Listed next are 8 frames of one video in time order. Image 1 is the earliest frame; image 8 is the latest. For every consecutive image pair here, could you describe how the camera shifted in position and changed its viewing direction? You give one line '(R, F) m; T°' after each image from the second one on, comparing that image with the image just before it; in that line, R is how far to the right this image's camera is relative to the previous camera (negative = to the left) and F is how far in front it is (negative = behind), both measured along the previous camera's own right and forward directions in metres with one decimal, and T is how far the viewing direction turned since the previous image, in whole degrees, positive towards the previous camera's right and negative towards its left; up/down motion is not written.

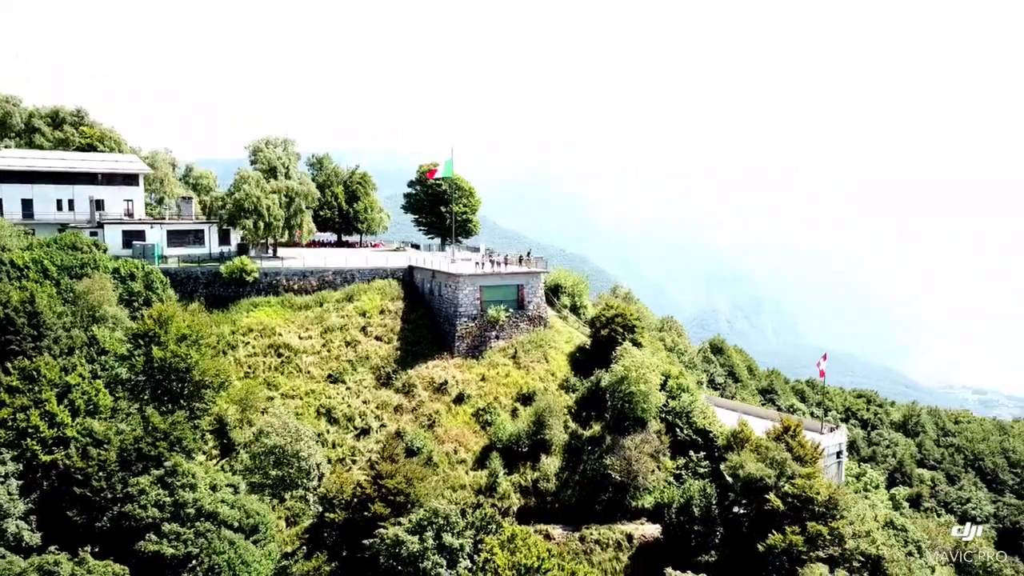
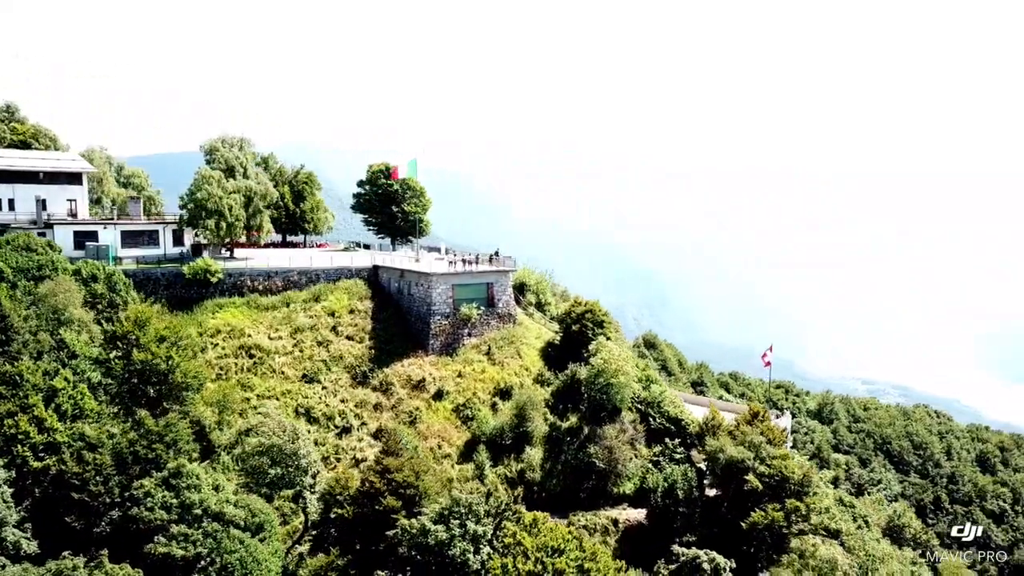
(-2.9, -0.8) m; +6°
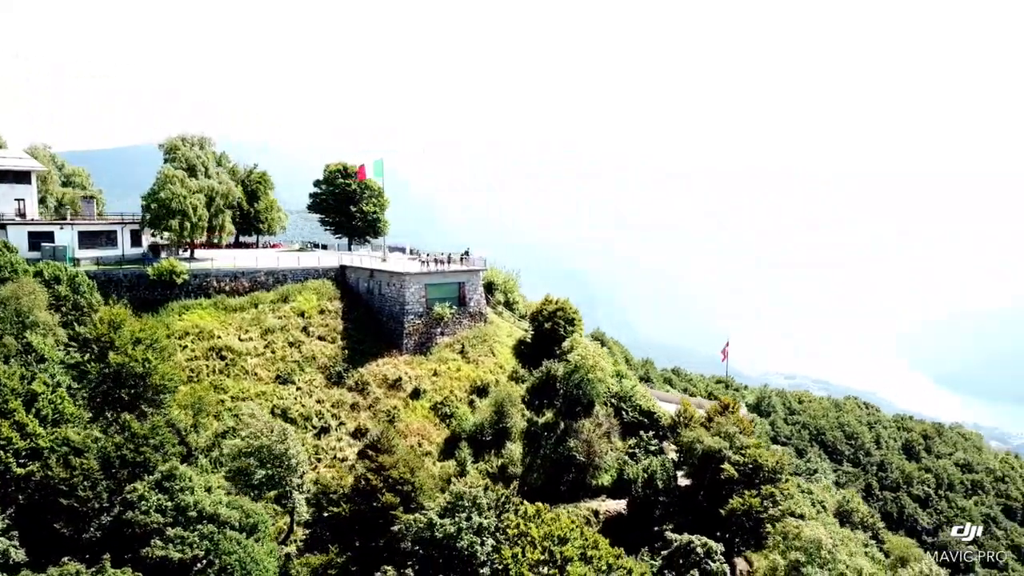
(-2.0, -0.6) m; +5°
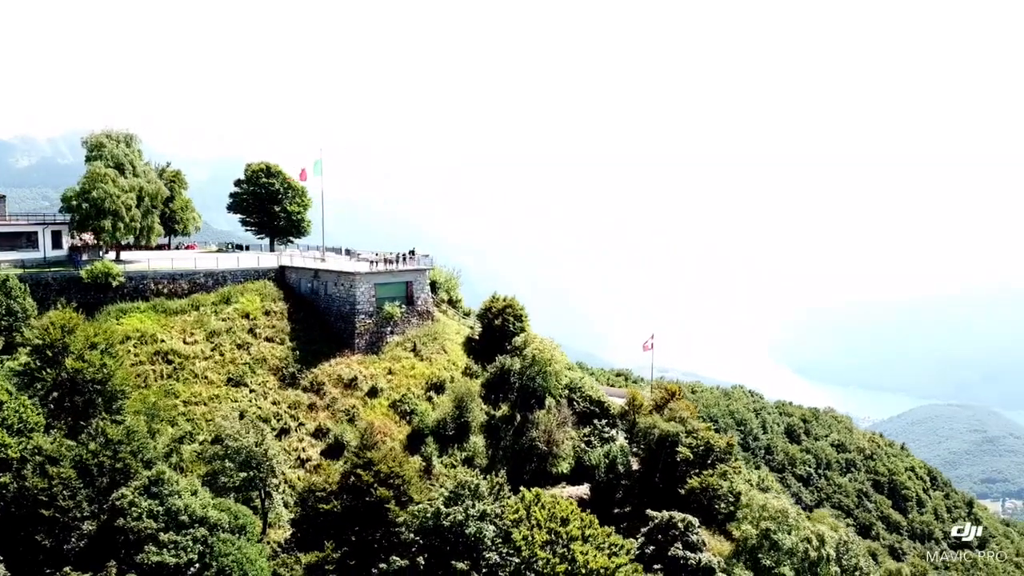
(-3.4, -0.9) m; +9°
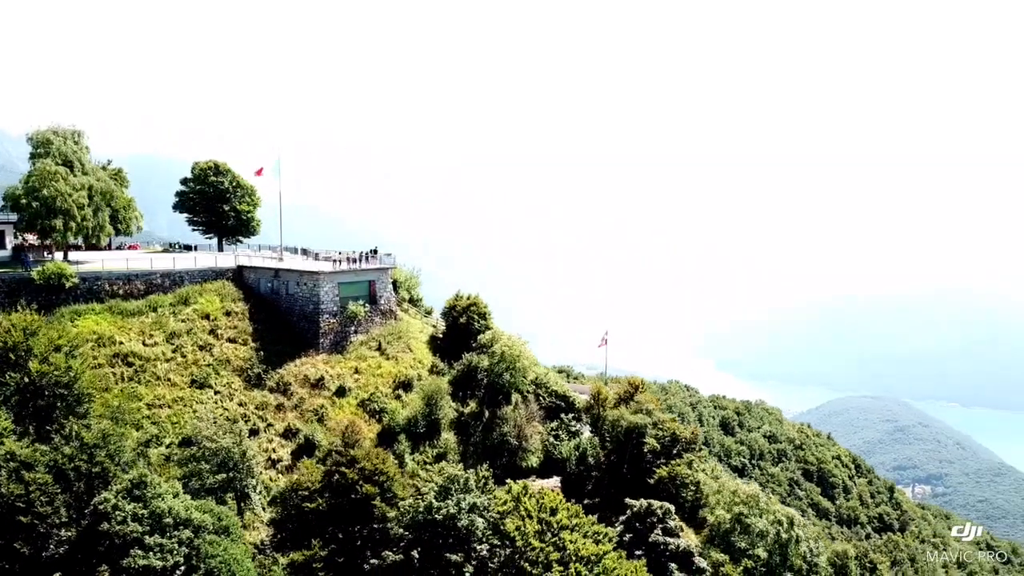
(-1.7, -0.5) m; +5°
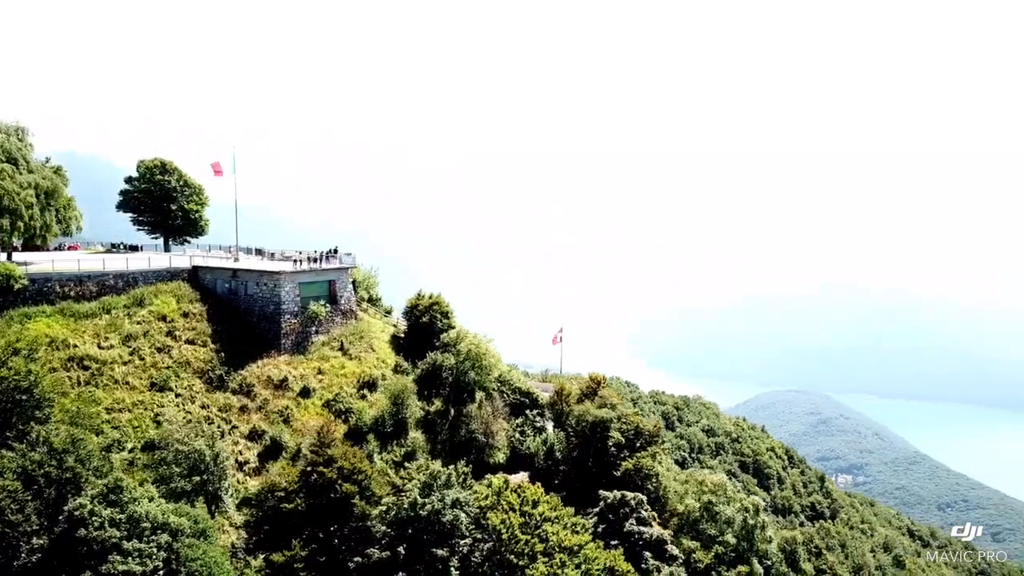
(-1.4, -0.4) m; +5°
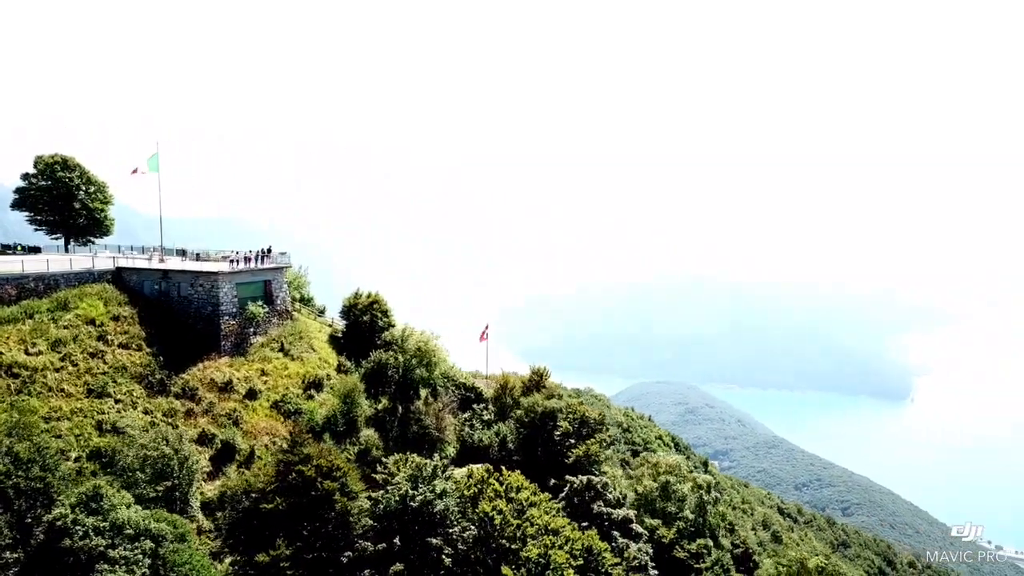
(-3.3, -0.8) m; +9°
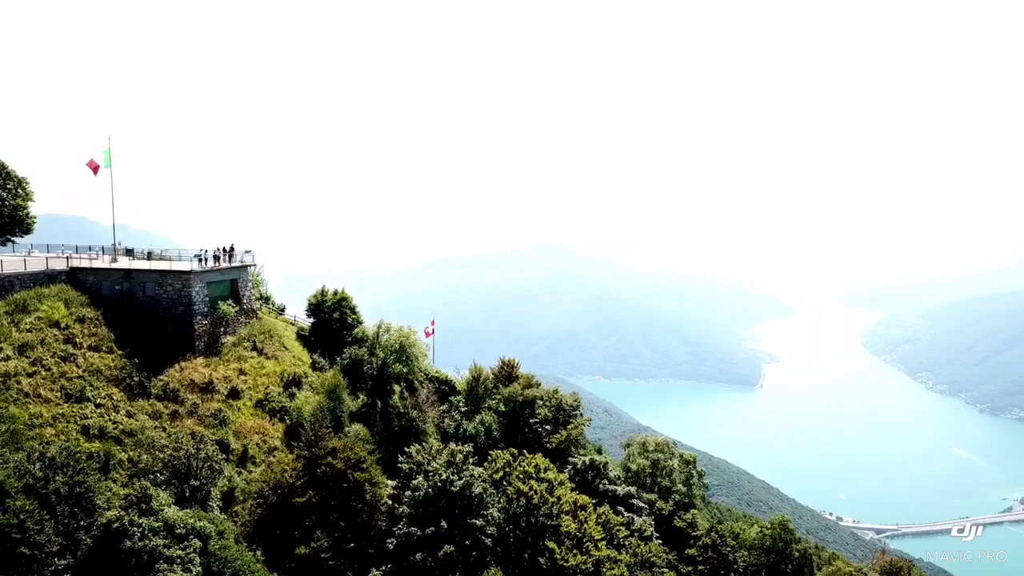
(-5.1, -1.1) m; +9°
